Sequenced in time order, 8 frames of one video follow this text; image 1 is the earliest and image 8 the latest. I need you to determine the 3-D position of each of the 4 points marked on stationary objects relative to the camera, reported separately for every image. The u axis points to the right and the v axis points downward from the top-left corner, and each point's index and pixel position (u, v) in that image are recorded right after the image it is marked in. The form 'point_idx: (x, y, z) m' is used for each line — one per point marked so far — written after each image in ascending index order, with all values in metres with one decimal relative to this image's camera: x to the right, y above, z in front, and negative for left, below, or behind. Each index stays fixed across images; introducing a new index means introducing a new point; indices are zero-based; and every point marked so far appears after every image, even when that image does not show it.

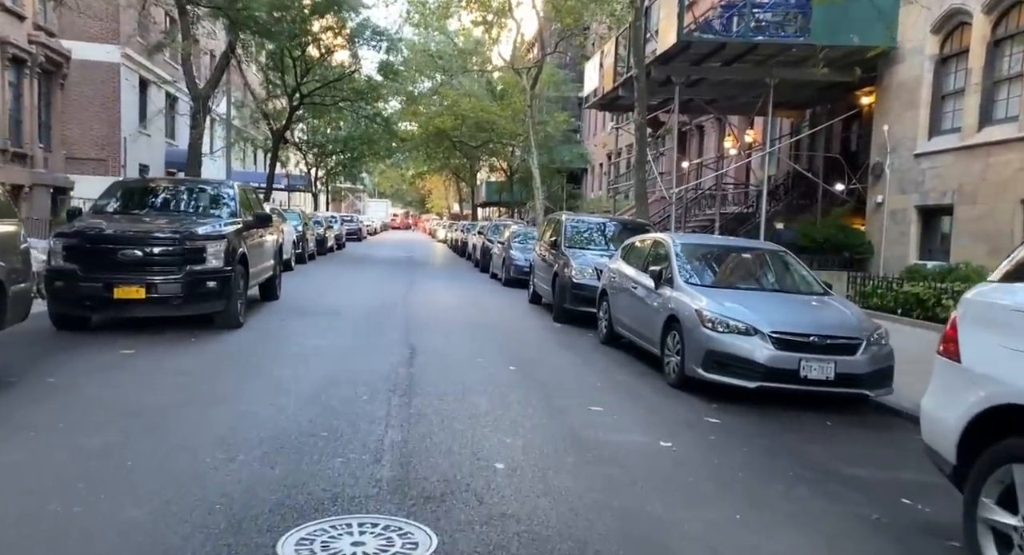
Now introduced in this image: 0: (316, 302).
0: (-3.3, -0.4, +15.2) m
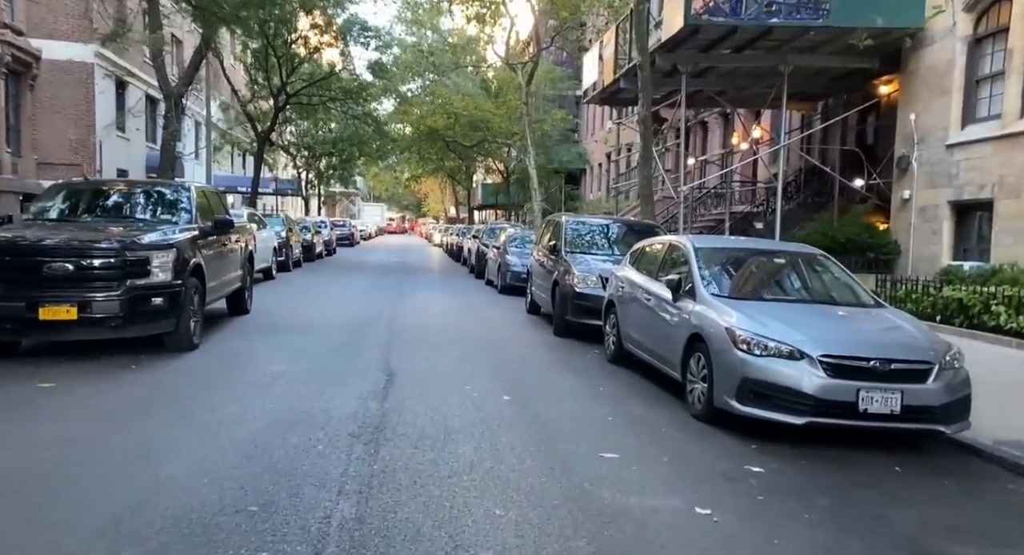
0: (-3.3, -0.6, +13.7) m
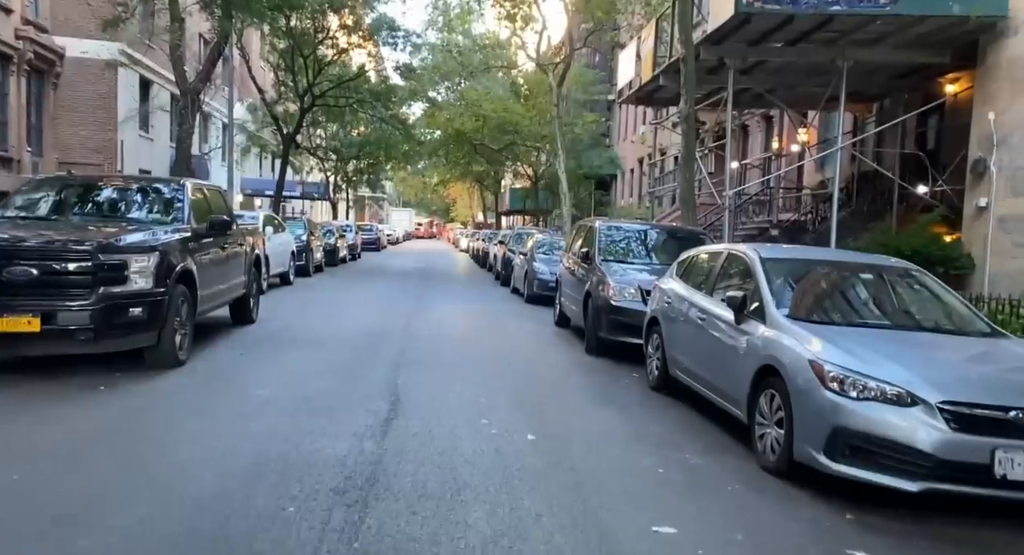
0: (-2.9, -0.7, +12.5) m
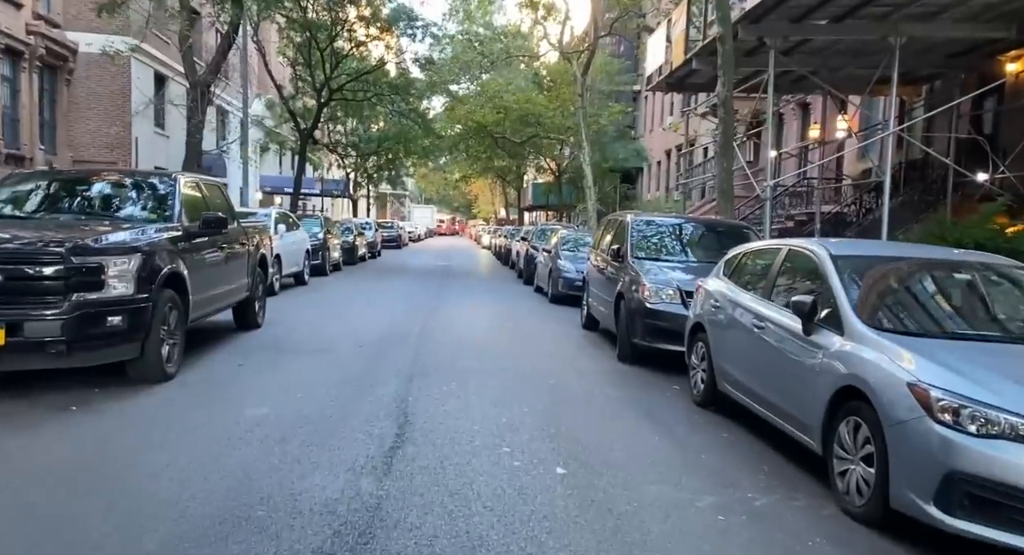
0: (-2.6, -0.7, +11.6) m
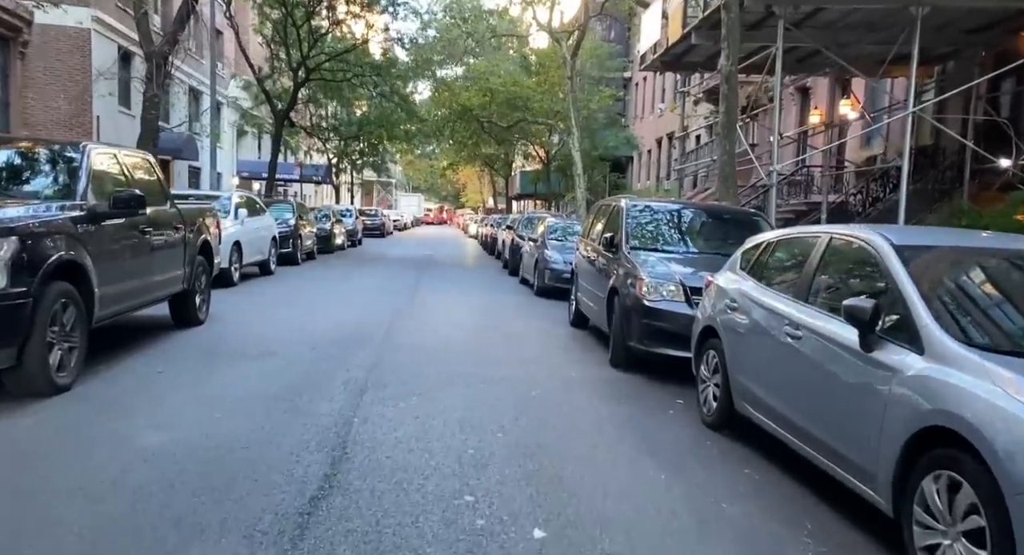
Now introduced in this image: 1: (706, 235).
0: (-2.9, -0.6, +10.2) m
1: (+2.3, +0.5, +10.4) m
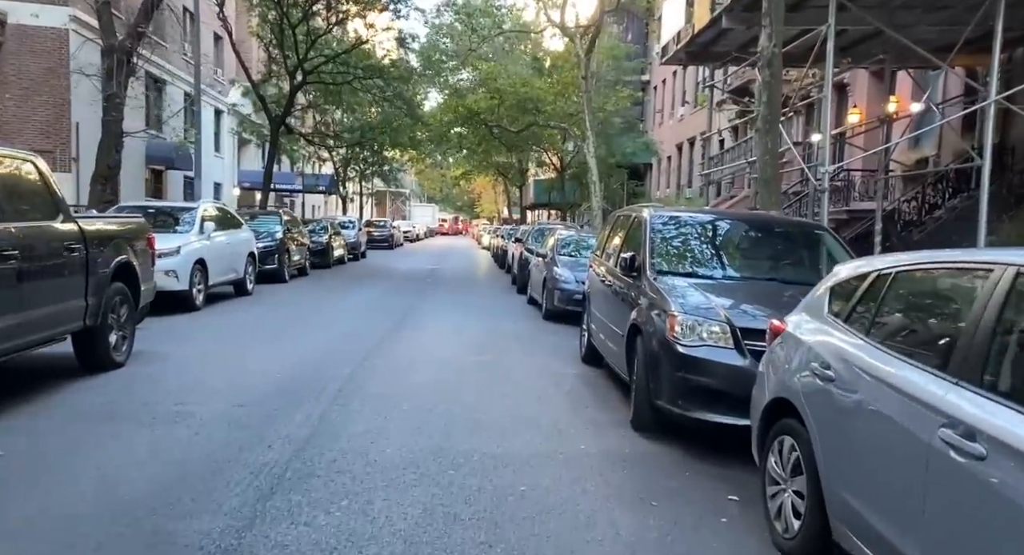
0: (-2.9, -0.9, +8.1) m
1: (+2.2, +0.2, +8.3) m
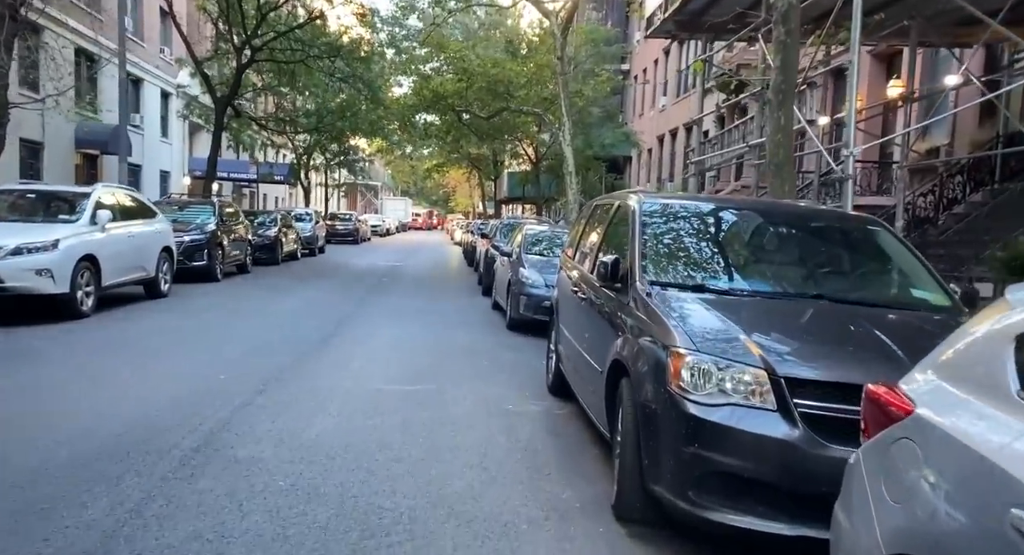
0: (-3.4, -0.9, +5.8) m
1: (+1.8, +0.2, +6.0) m
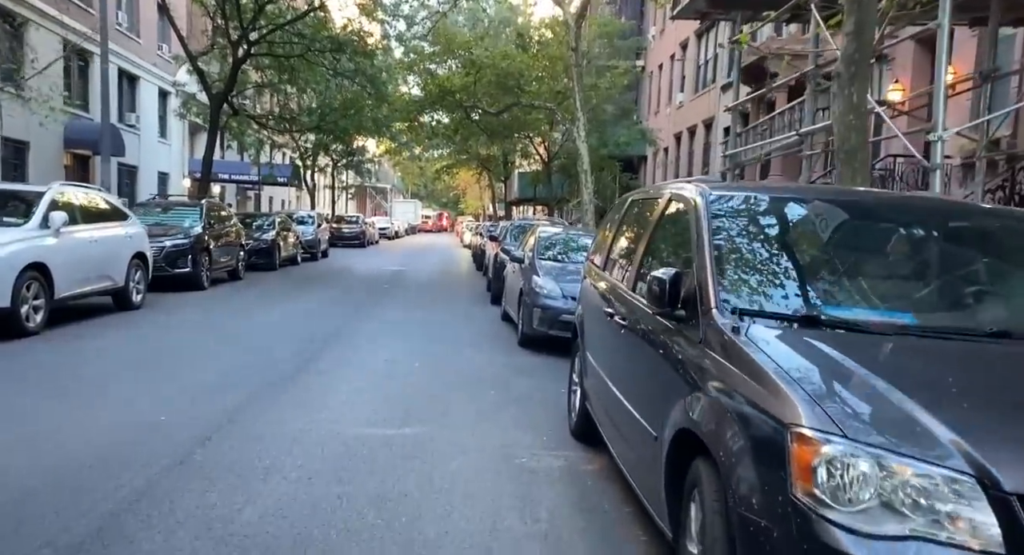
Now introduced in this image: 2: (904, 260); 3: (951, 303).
0: (-3.3, -1.1, +4.2) m
1: (+1.9, +0.1, +4.4) m
2: (+2.0, 0.0, +4.3) m
3: (+2.0, -0.1, +4.0) m
